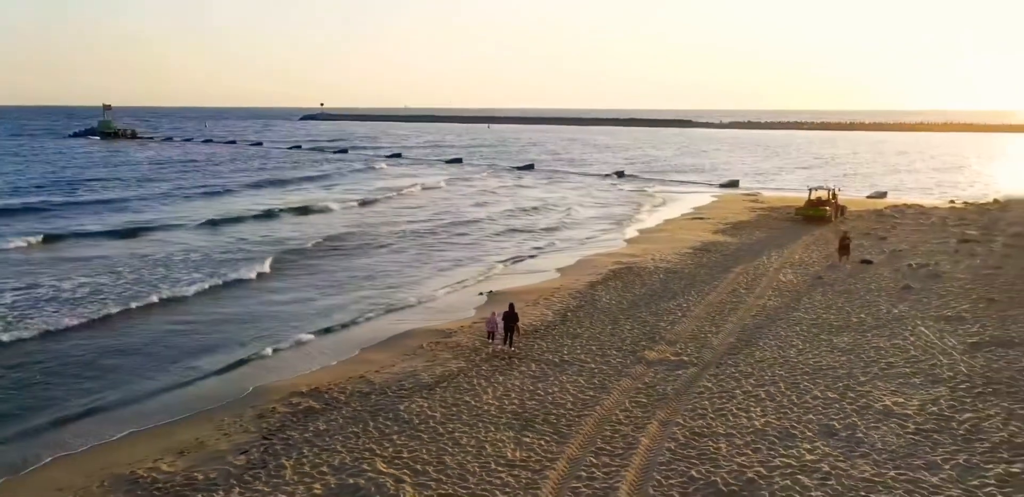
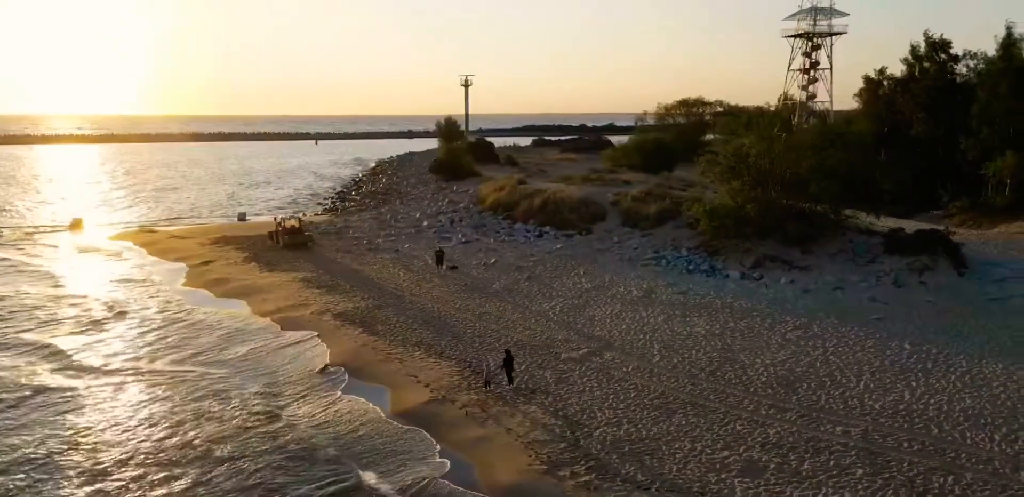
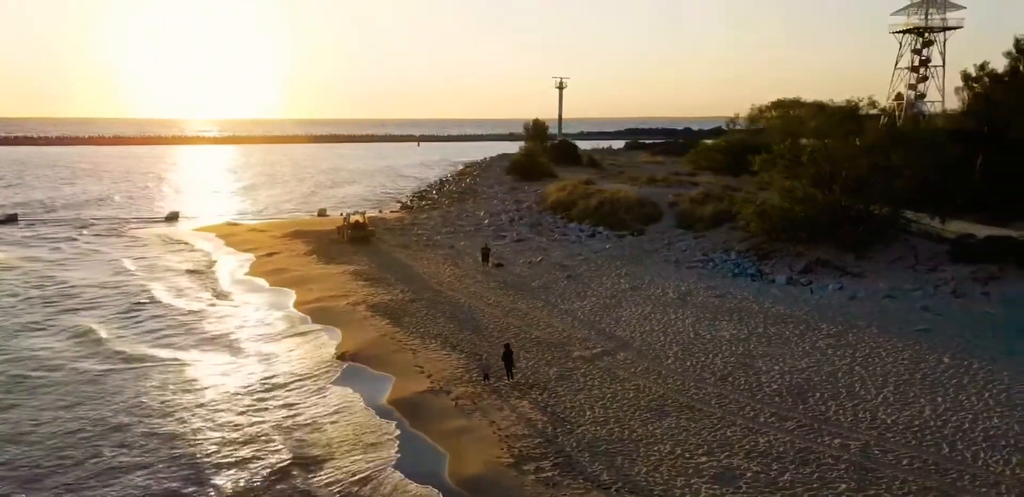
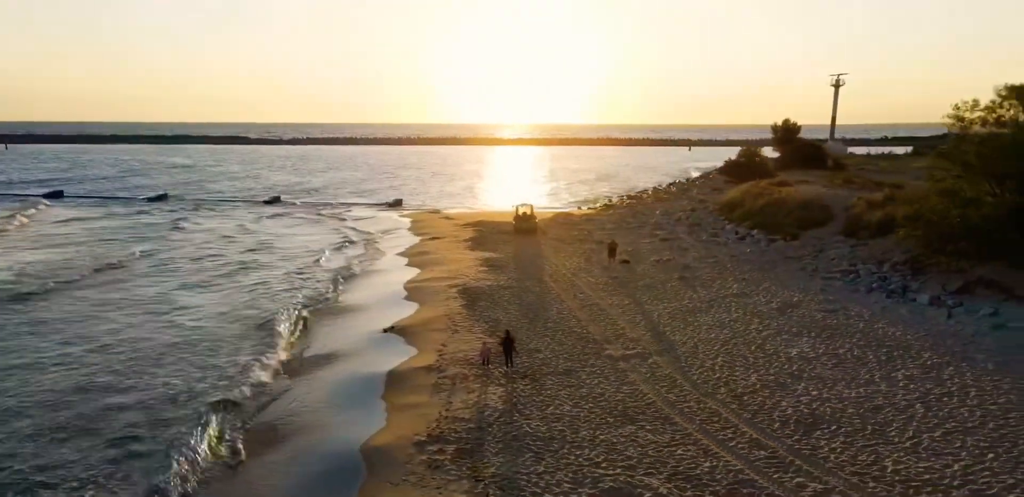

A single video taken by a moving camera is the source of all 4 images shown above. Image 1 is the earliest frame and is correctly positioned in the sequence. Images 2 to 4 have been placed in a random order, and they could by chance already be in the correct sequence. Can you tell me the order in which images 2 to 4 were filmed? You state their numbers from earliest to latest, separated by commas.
4, 3, 2
